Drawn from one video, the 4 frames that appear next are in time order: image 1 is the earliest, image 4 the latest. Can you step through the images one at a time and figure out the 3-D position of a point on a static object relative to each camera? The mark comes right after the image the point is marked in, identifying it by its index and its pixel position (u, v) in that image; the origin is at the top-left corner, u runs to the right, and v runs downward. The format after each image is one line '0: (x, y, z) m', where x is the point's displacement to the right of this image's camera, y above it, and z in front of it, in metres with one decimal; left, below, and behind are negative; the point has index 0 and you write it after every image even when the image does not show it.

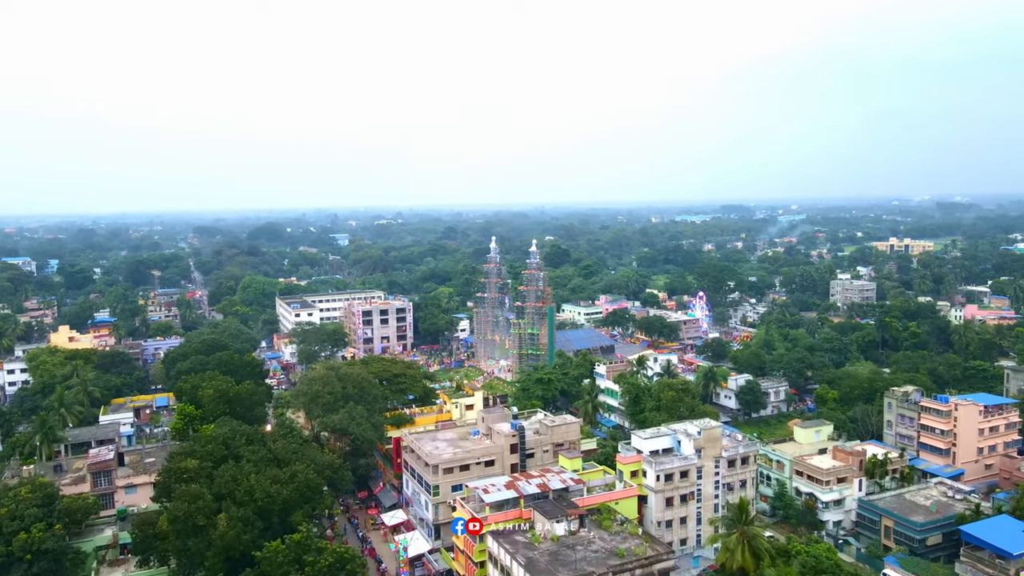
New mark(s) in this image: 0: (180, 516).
0: (-7.8, -5.4, +16.7) m
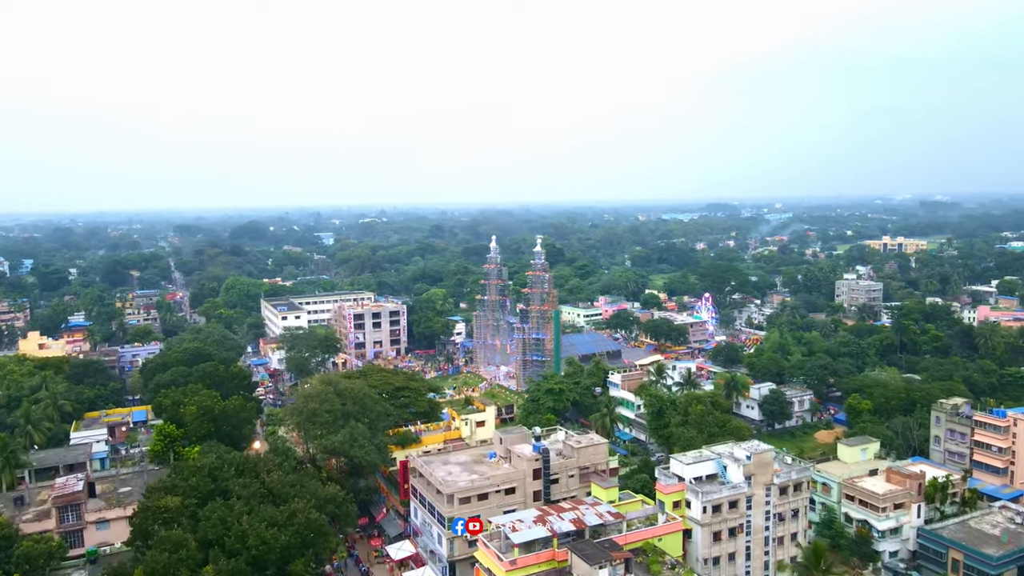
0: (-7.0, -5.6, +14.2) m
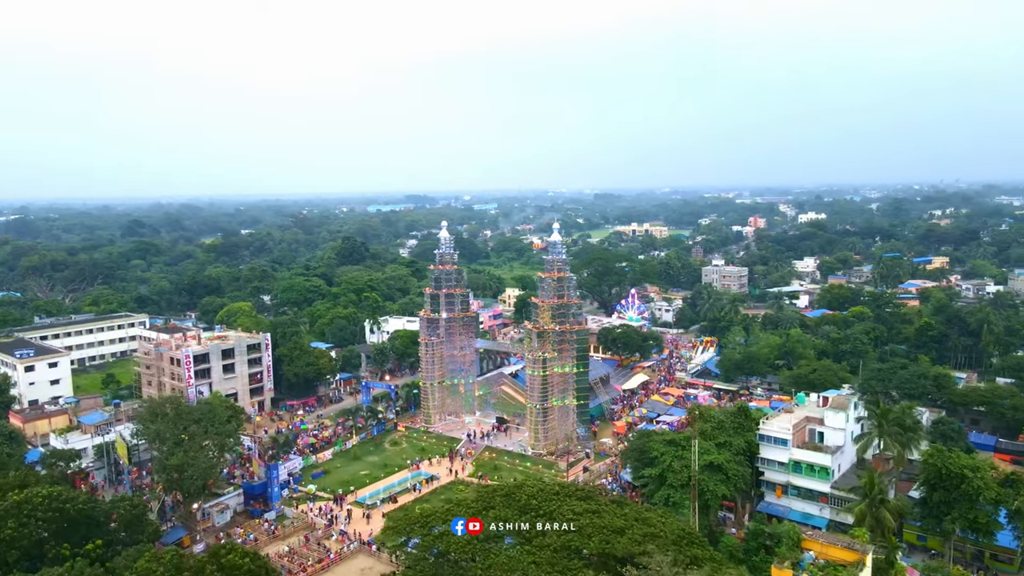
0: (-4.6, -6.1, +9.3) m
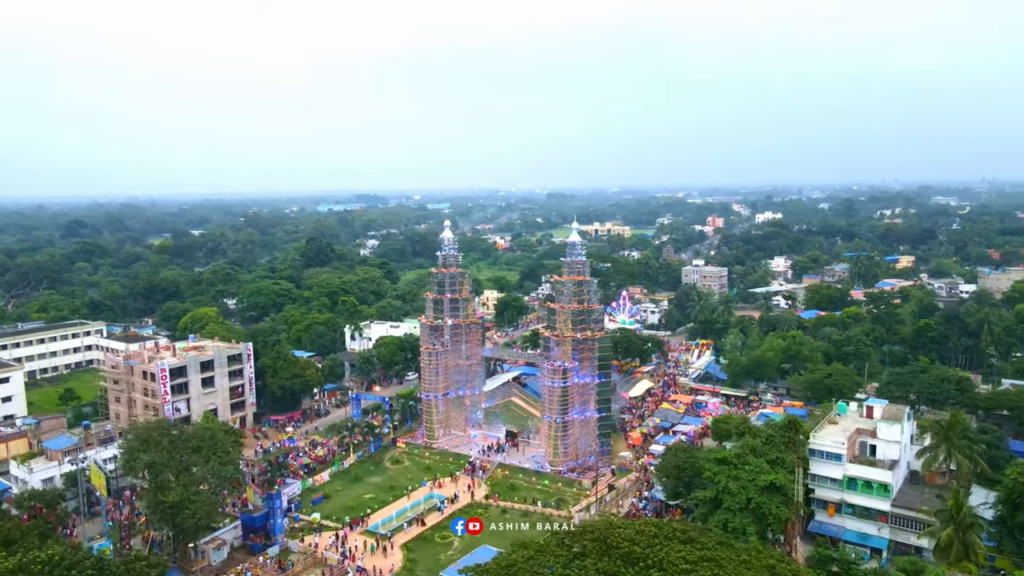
0: (-2.2, -6.3, +6.7) m
